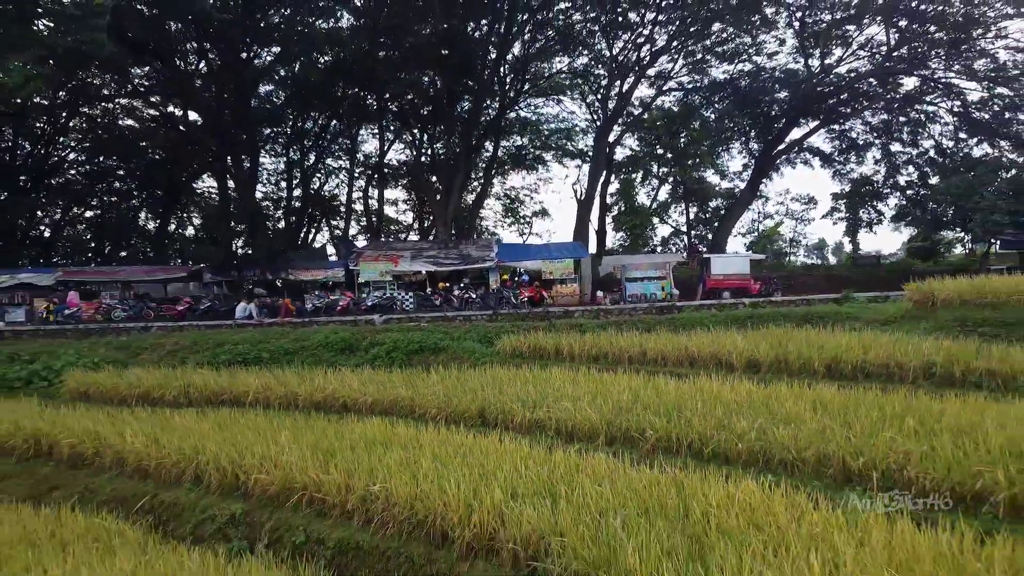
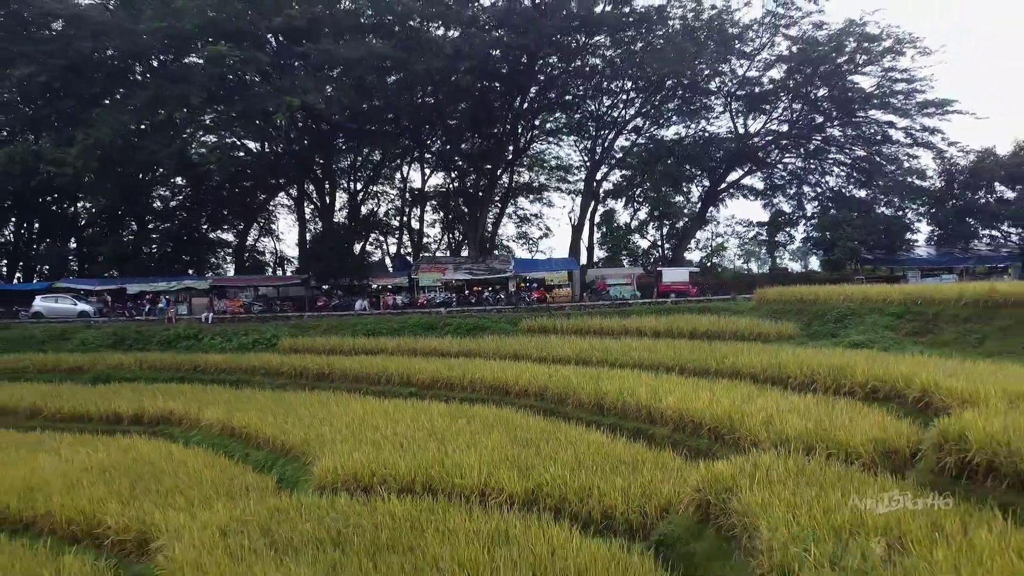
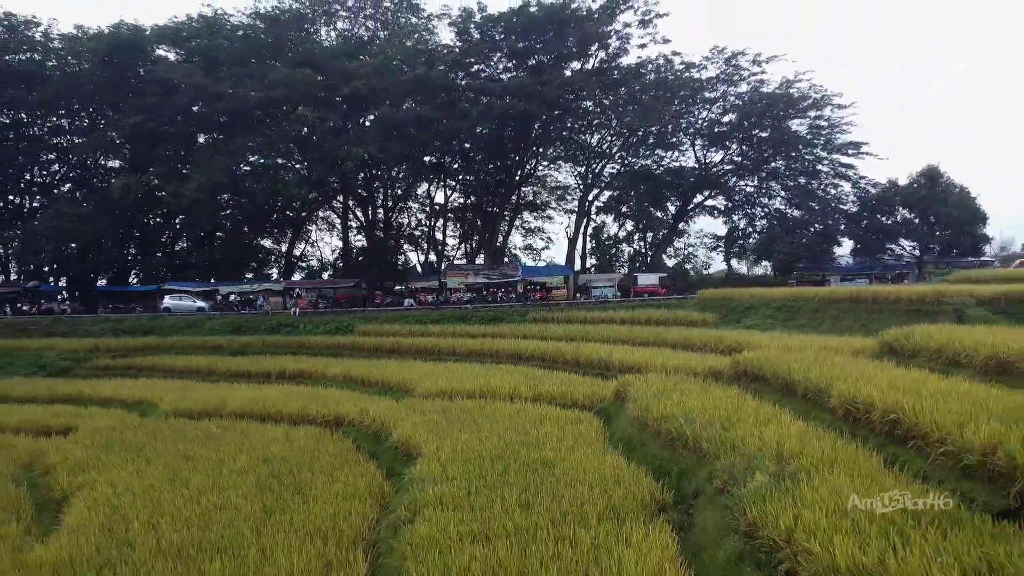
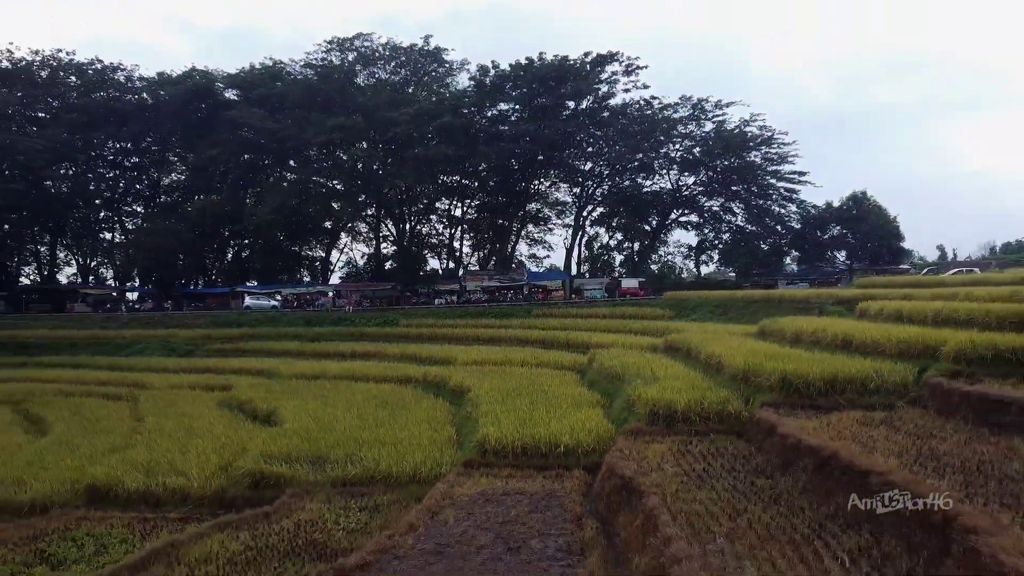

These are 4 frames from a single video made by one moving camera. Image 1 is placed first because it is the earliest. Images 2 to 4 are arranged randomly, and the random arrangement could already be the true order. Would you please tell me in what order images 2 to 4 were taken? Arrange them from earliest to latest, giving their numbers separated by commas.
2, 3, 4
